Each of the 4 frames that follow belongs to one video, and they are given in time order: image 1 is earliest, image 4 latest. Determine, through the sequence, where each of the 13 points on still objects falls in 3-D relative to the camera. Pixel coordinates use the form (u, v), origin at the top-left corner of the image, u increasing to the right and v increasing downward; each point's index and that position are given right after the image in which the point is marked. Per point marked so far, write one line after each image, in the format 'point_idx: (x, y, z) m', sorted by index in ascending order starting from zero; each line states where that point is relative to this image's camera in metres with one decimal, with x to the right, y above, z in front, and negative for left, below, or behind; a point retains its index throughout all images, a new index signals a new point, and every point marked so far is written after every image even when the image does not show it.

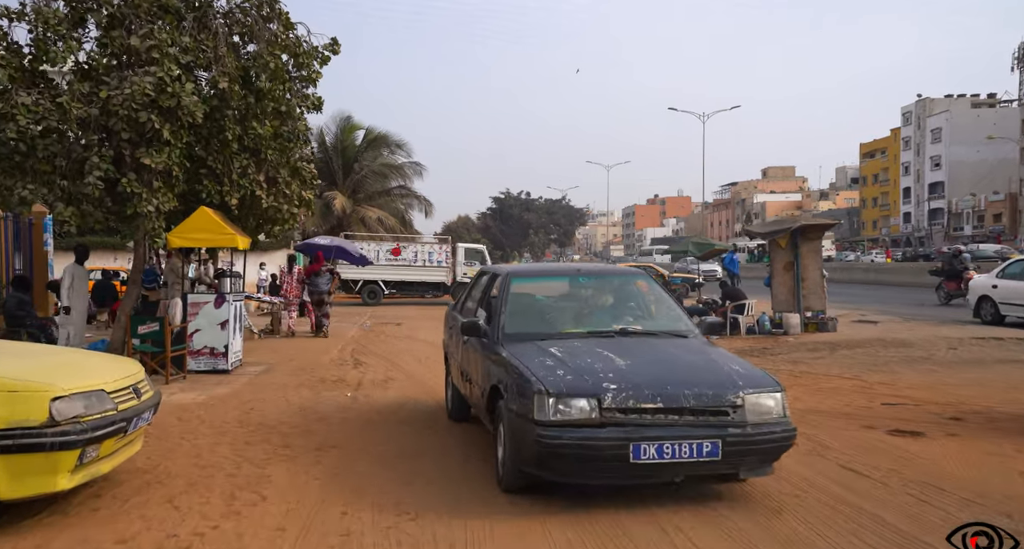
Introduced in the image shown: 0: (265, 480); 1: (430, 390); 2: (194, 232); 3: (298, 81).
0: (-1.7, -1.4, +5.3) m
1: (-1.0, -1.4, +9.3) m
2: (-4.4, +0.6, +10.4) m
3: (-3.3, +3.0, +11.7) m
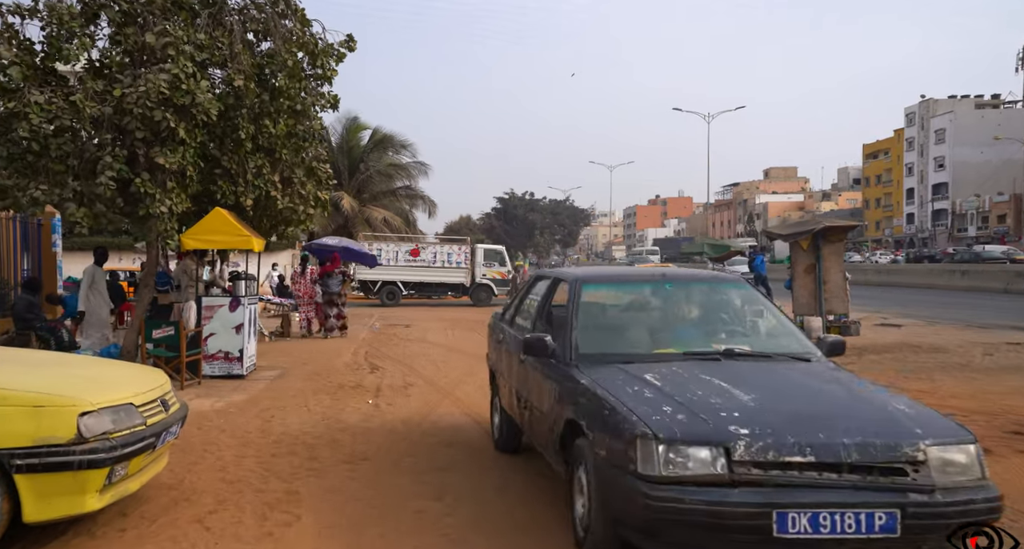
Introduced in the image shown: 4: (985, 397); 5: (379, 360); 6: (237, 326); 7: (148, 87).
0: (-1.4, -1.5, +5.0) m
1: (-0.7, -1.5, +9.0) m
2: (-4.1, +0.6, +10.1) m
3: (-3.0, +3.0, +11.4) m
4: (+4.9, -1.3, +7.8) m
5: (-2.3, -1.5, +12.9) m
6: (-3.7, -0.7, +10.2) m
7: (-4.4, +2.3, +9.1) m
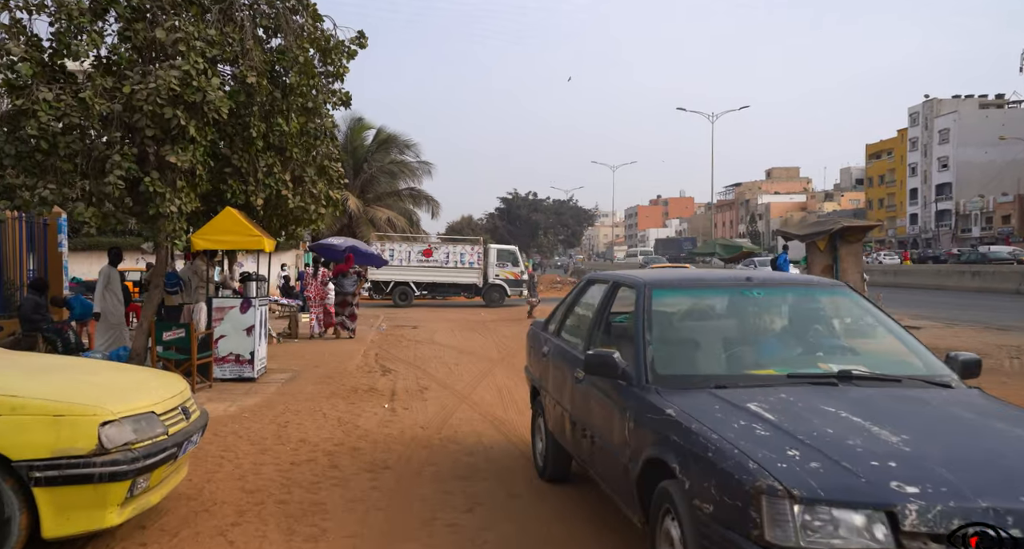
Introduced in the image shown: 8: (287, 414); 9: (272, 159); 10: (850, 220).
0: (-1.2, -1.5, +4.8) m
1: (-0.5, -1.5, +8.8) m
2: (-3.9, +0.5, +9.9) m
3: (-2.8, +3.0, +11.2) m
4: (+5.1, -1.3, +7.6) m
5: (-2.1, -1.5, +12.7) m
6: (-3.5, -0.7, +10.0) m
7: (-4.2, +2.3, +8.9) m
8: (-2.4, -1.5, +7.9) m
9: (-3.4, +1.6, +10.6) m
10: (+6.0, +1.0, +13.2) m
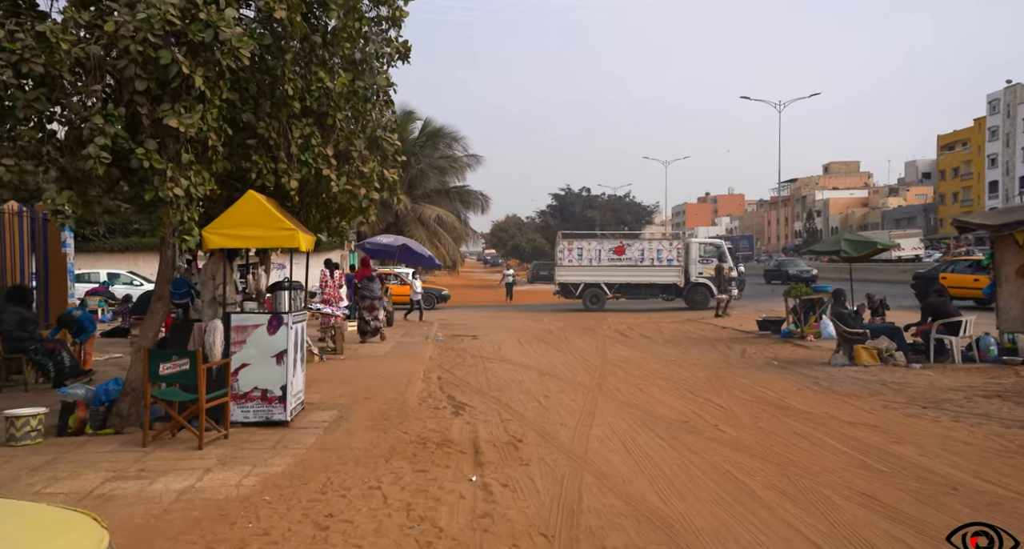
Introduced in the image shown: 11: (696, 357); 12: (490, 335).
0: (-0.3, -1.6, +2.0) m
1: (+0.7, -1.5, +6.0) m
2: (-2.7, +0.5, +7.3) m
3: (-1.5, +2.9, +8.6) m
4: (+6.2, -1.3, +4.5) m
5: (-0.7, -1.5, +10.0) m
6: (-2.3, -0.8, +7.3) m
7: (-3.1, +2.2, +6.3) m
8: (-1.3, -1.5, +5.2) m
9: (-2.2, +1.6, +8.0) m
10: (+7.3, +0.9, +10.0) m
11: (+3.5, -1.5, +14.0) m
12: (-0.5, -1.5, +18.1) m
